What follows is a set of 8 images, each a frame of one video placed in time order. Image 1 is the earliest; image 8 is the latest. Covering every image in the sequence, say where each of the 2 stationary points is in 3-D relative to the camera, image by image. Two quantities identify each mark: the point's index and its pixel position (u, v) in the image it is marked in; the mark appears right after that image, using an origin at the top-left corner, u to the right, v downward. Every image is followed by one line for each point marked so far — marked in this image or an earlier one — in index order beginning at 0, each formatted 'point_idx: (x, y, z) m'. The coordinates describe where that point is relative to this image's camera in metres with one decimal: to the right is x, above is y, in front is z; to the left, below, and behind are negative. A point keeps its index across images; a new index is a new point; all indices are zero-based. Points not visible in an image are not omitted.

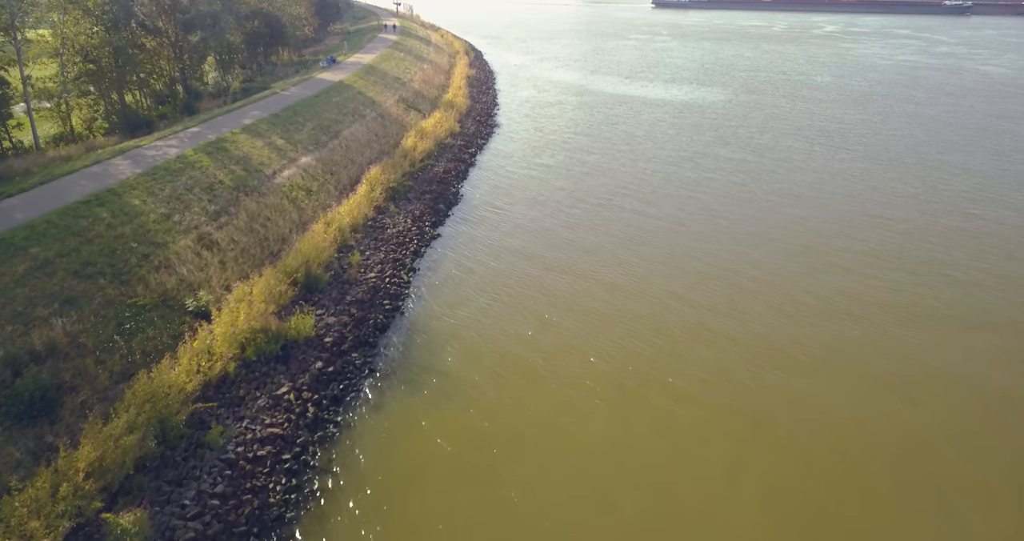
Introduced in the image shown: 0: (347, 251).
0: (-3.5, +0.4, +16.8) m
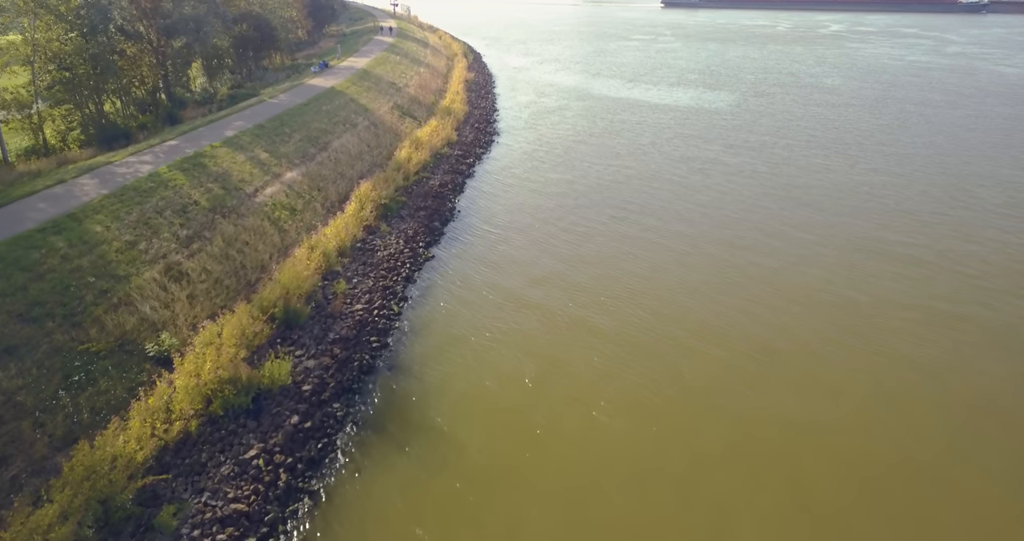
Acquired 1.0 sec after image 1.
0: (-3.5, -0.2, +15.4) m
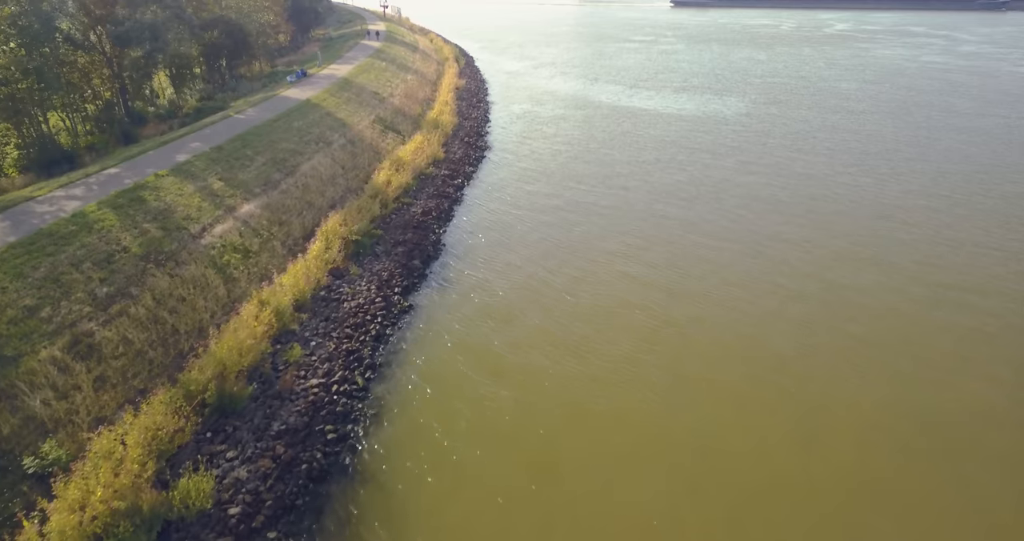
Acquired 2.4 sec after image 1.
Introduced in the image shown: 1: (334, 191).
0: (-3.7, -1.2, +12.8) m
1: (-4.5, +2.0, +20.0) m
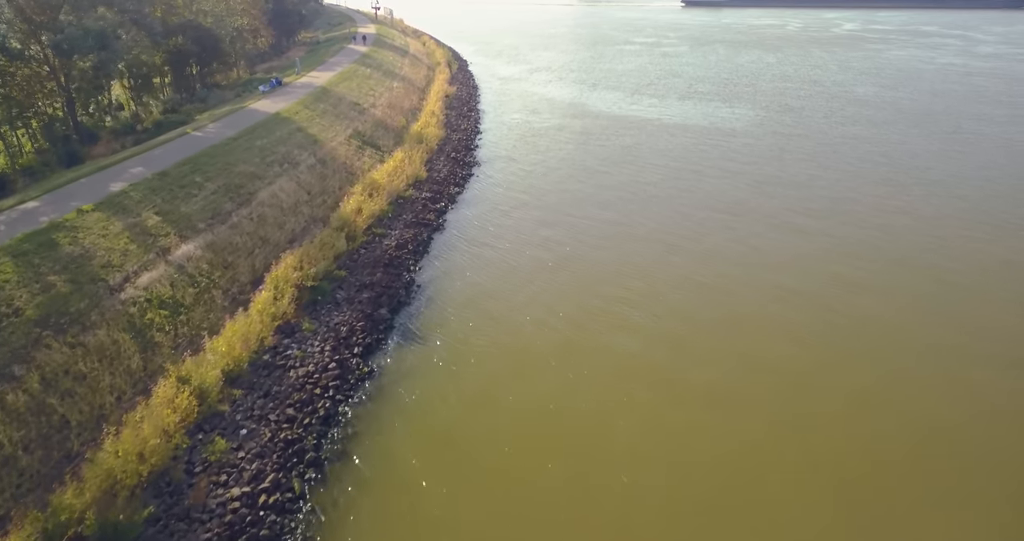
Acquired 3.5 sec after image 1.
0: (-4.0, -2.1, +10.3) m
1: (-4.8, +1.1, +17.5) m
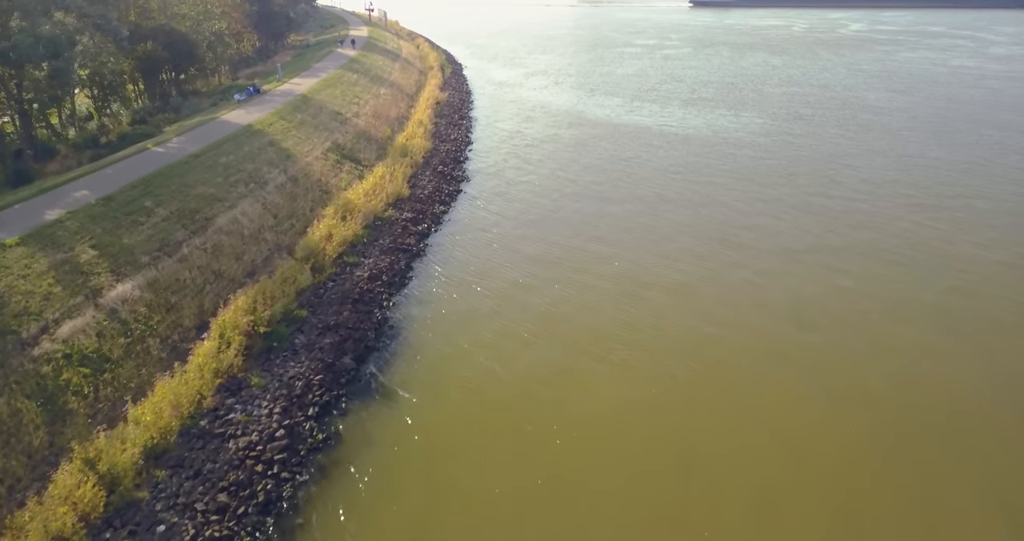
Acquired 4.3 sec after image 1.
0: (-4.3, -2.8, +8.5) m
1: (-5.1, +0.4, +15.7) m
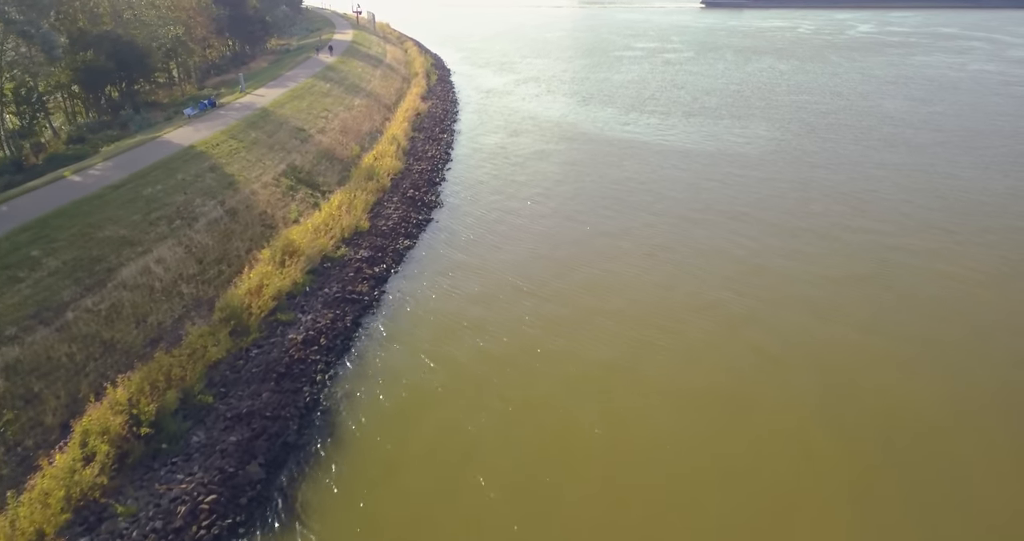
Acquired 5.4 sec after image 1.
0: (-4.9, -3.8, +5.7) m
1: (-5.7, -0.7, +12.9) m
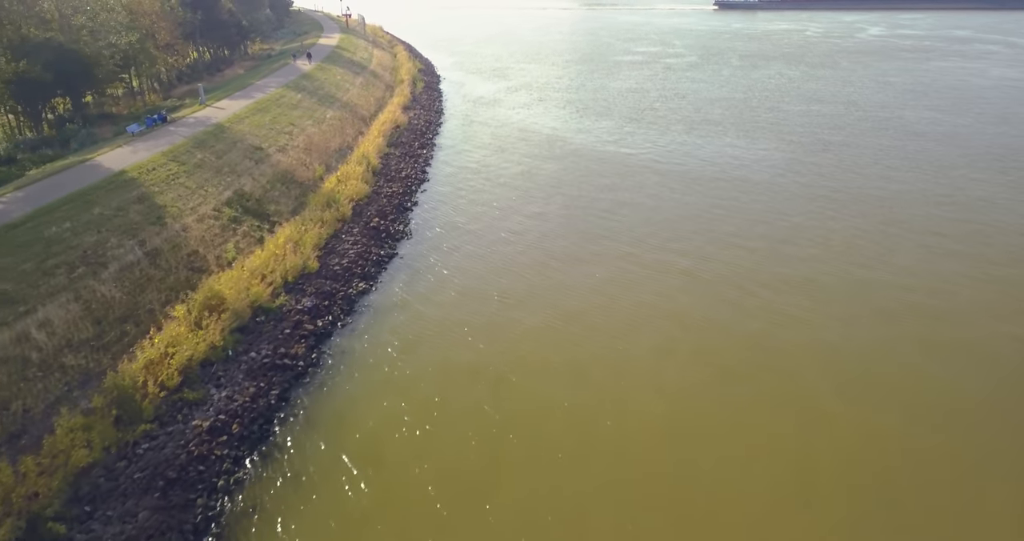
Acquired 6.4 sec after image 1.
0: (-5.5, -4.8, +3.2) m
1: (-6.3, -1.6, +10.4) m
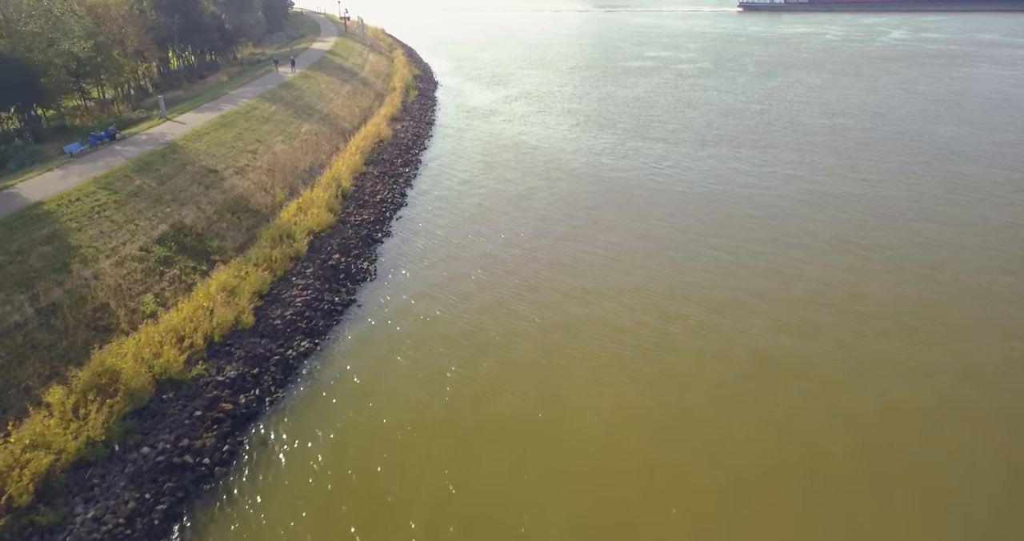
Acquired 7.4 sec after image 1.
0: (-6.2, -5.7, +0.7) m
1: (-6.9, -2.6, +7.9) m
